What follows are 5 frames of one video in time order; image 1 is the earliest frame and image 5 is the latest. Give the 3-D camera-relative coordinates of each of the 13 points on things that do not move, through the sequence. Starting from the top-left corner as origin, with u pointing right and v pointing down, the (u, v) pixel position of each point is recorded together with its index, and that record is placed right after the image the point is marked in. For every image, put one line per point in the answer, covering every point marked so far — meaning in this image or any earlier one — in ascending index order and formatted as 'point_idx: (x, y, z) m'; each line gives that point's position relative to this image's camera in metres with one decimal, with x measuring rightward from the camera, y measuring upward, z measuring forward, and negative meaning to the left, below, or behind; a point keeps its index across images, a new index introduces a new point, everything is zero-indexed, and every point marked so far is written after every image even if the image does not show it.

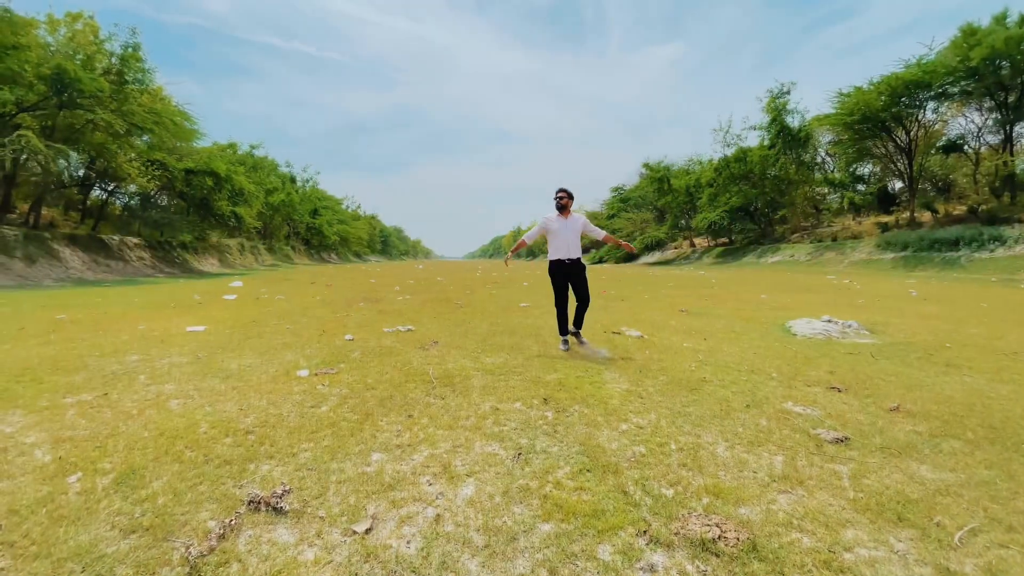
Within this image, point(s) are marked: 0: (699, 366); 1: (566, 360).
0: (+2.0, -0.9, +4.9) m
1: (+0.6, -0.8, +5.0) m
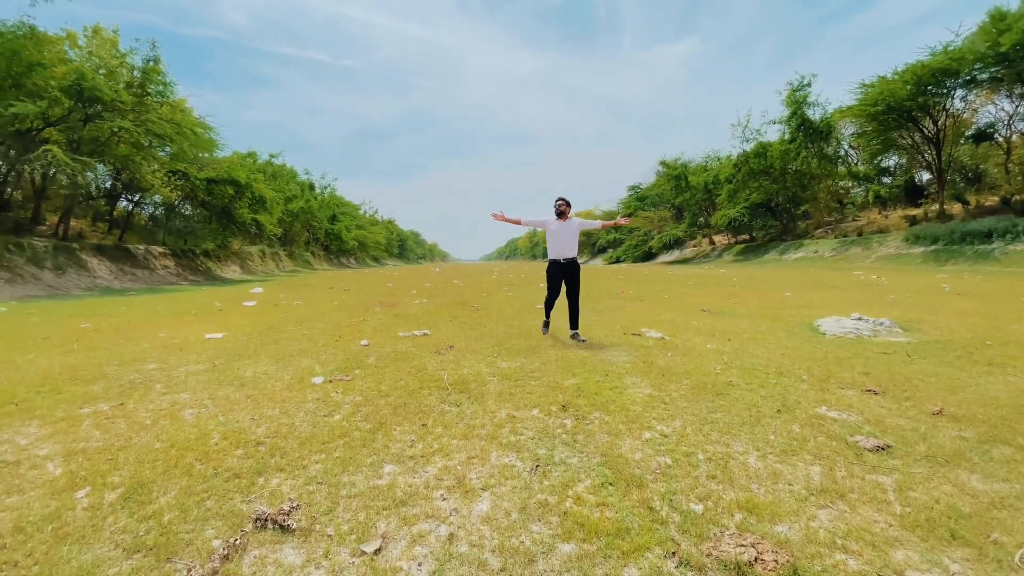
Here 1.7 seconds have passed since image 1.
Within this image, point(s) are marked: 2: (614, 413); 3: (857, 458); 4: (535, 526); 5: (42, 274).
0: (+2.2, -0.8, +4.7) m
1: (+0.8, -0.8, +4.9) m
2: (+0.8, -0.9, +3.4) m
3: (+2.1, -1.1, +2.8) m
4: (+0.1, -1.1, +2.0) m
5: (-18.2, +0.5, +17.5) m
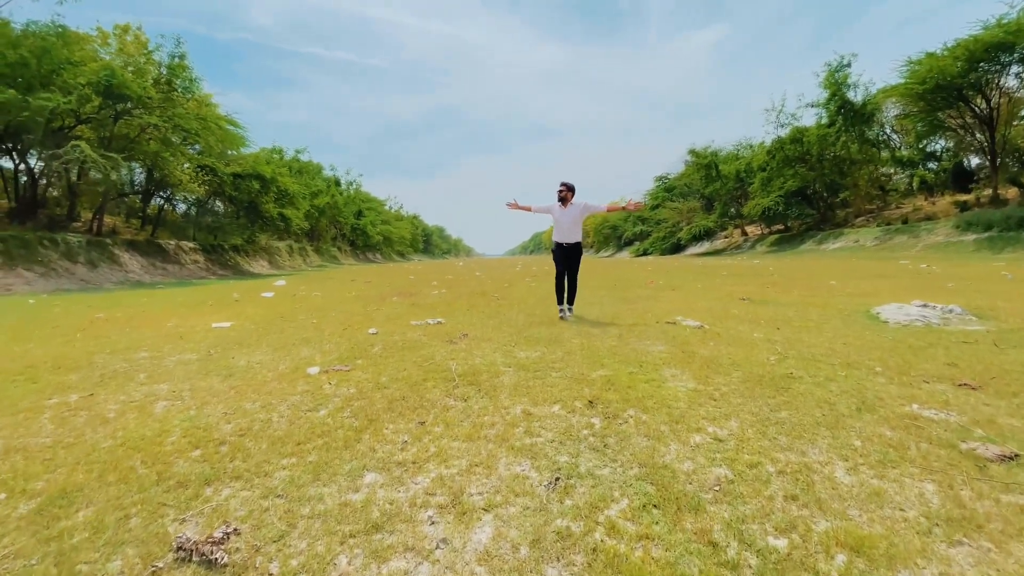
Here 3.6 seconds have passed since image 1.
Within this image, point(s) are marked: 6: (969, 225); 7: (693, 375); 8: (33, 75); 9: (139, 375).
0: (+2.4, -0.6, +4.0) m
1: (+1.0, -0.6, +4.2) m
2: (+0.9, -0.8, +2.8) m
3: (+2.2, -0.9, +2.1) m
4: (+0.1, -0.9, +1.4) m
5: (-17.3, +0.8, +17.9) m
6: (+20.2, +2.8, +19.8) m
7: (+1.4, -0.7, +3.5) m
8: (-17.7, +7.9, +16.9) m
9: (-3.3, -0.8, +3.9) m
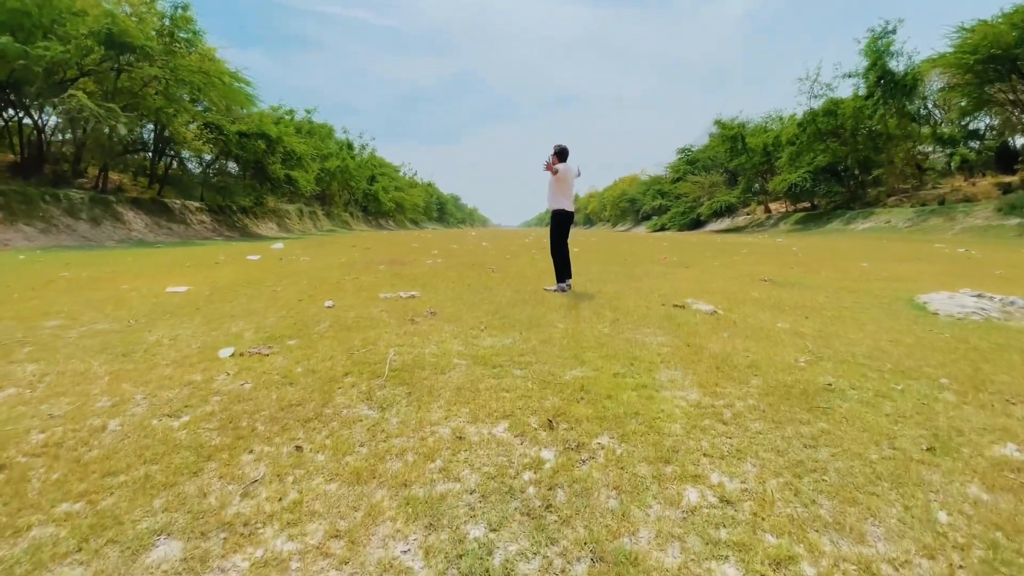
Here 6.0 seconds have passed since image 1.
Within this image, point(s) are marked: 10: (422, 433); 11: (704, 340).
0: (+2.1, -0.5, +3.2) m
1: (+0.7, -0.4, +3.4) m
2: (+0.5, -0.7, +2.0) m
3: (+1.8, -0.9, +1.3) m
4: (-0.3, -0.9, +0.7) m
5: (-17.1, +2.4, +17.5) m
6: (+20.6, +3.3, +18.1) m
7: (+1.1, -0.6, +2.7) m
8: (-17.2, +9.5, +16.1) m
9: (-3.5, -0.4, +3.3) m
10: (-0.4, -0.6, +2.0) m
11: (+1.6, -0.4, +3.7) m
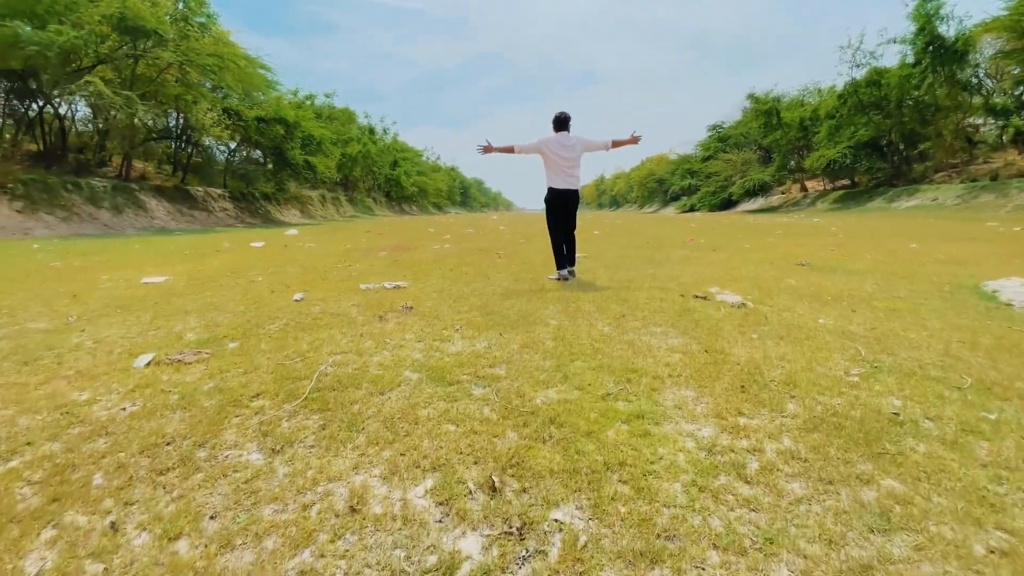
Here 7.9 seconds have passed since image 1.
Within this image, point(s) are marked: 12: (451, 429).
0: (+1.9, -0.5, +2.4) m
1: (+0.5, -0.4, +2.8) m
2: (+0.3, -0.7, +1.3) m
3: (+1.6, -0.9, +0.6) m
4: (-0.6, -0.9, +0.1) m
5: (-16.4, +2.9, +17.7) m
6: (+21.2, +3.9, +16.2) m
7: (+0.9, -0.5, +2.0) m
8: (-16.7, +9.9, +16.0) m
9: (-3.7, -0.4, +2.8) m
10: (-0.6, -0.7, +1.4) m
11: (+1.4, -0.4, +3.0) m
12: (-0.2, -0.6, +1.9) m
